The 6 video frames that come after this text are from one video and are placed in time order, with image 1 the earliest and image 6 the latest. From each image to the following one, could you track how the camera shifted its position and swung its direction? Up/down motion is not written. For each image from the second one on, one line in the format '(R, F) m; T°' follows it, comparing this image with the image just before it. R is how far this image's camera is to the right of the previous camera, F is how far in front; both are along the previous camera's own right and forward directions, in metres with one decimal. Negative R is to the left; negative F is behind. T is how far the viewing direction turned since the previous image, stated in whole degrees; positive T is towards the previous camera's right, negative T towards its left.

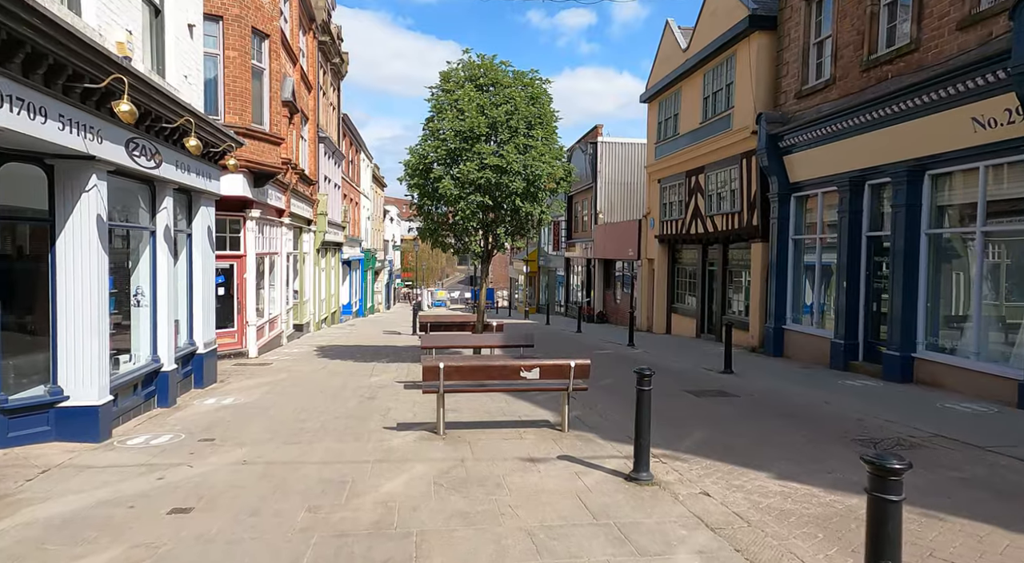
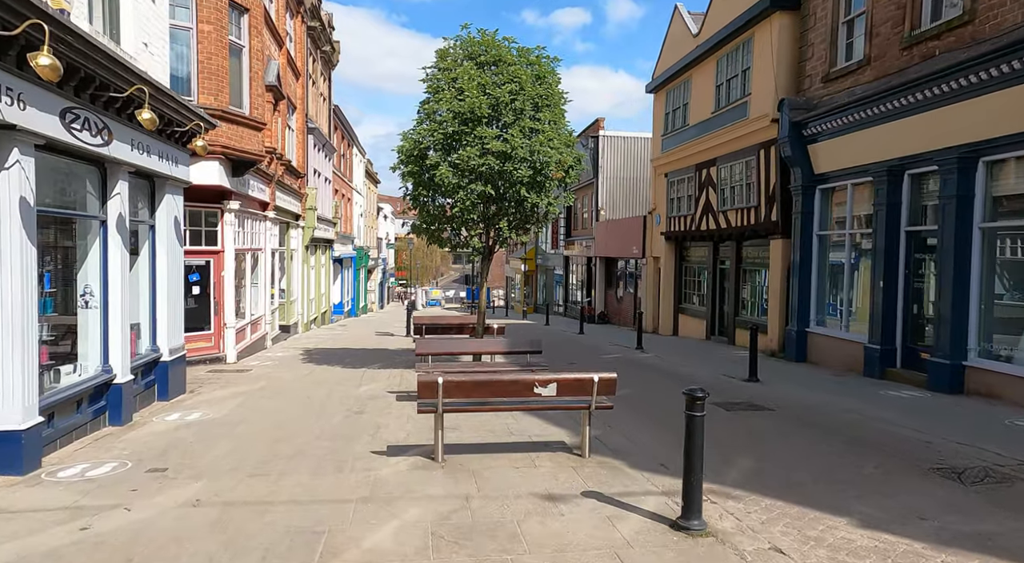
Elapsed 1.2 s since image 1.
(-0.2, +1.2) m; 0°
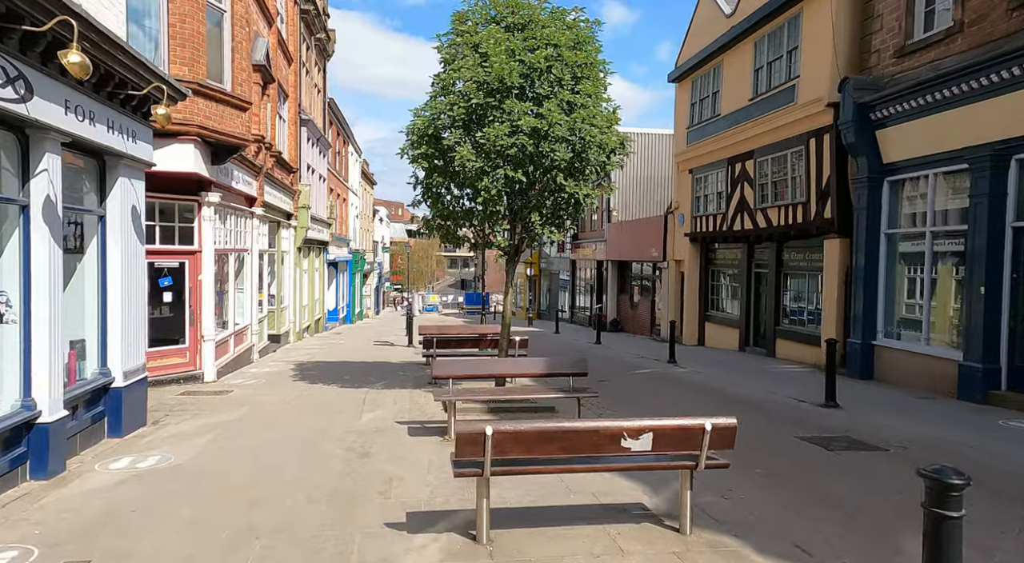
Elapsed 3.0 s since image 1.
(-0.5, +1.9) m; +1°
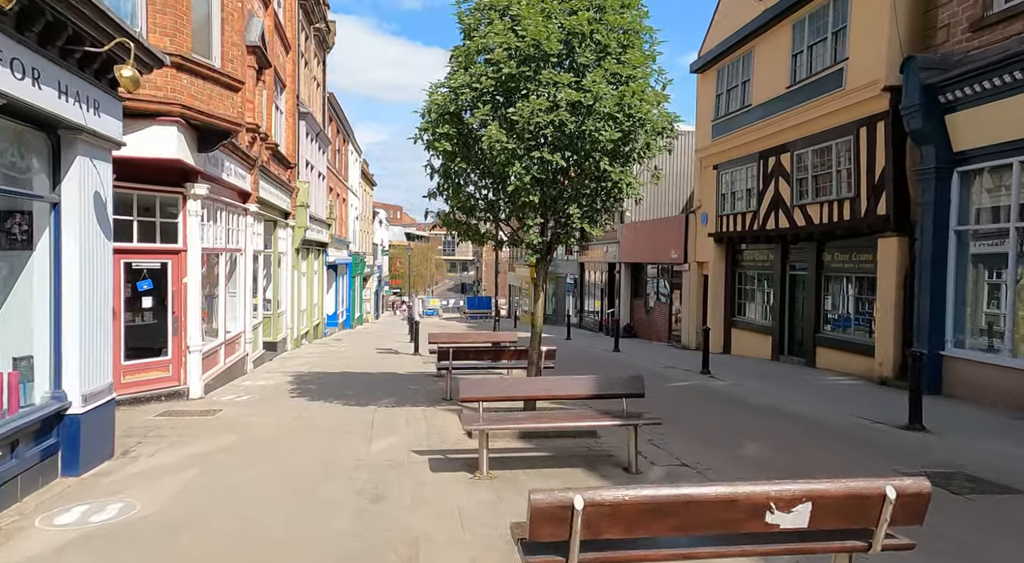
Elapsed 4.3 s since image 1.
(-0.4, +1.3) m; 0°
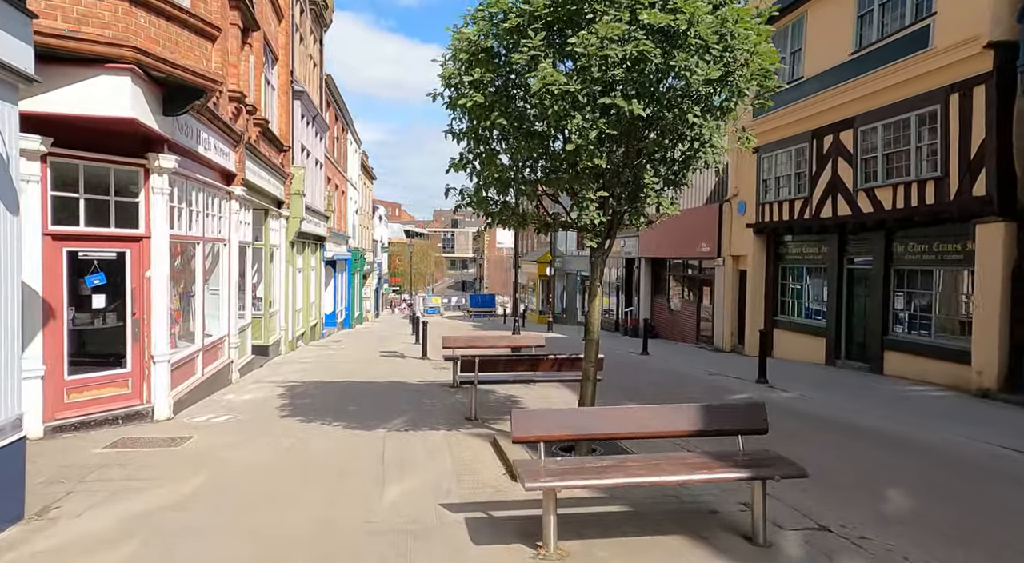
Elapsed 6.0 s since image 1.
(-0.5, +1.9) m; 0°
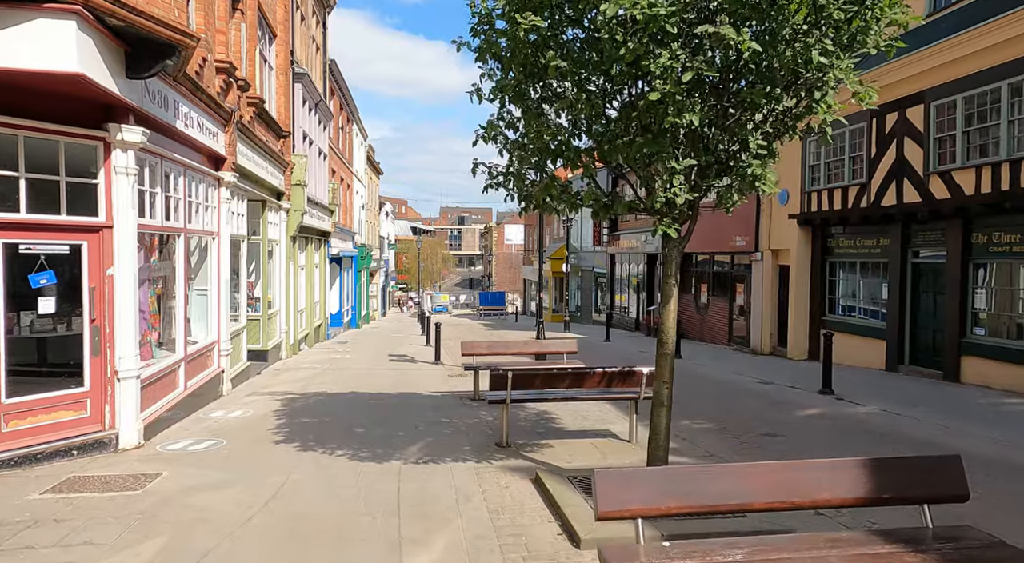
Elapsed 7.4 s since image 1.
(-0.4, +1.5) m; -1°
